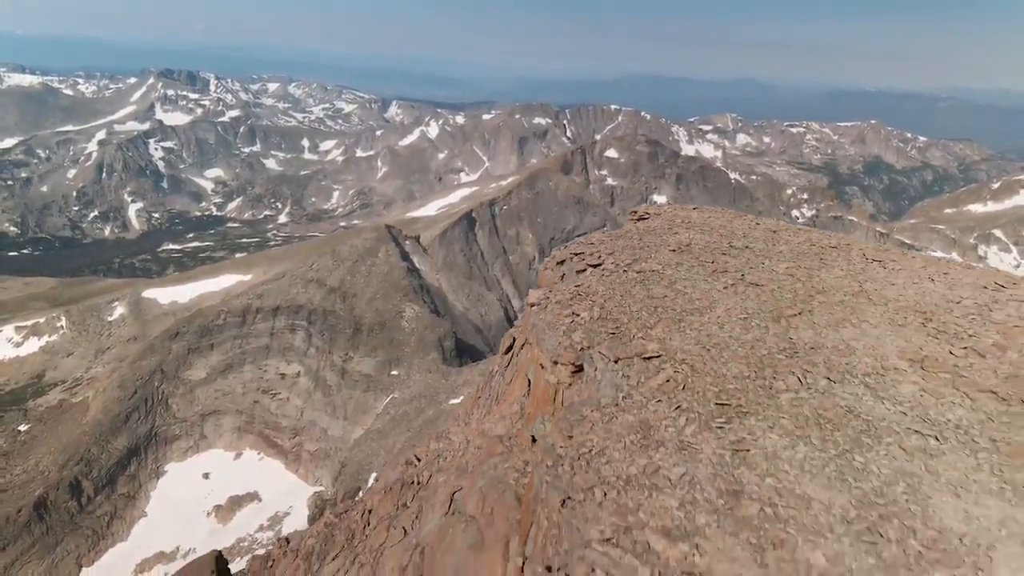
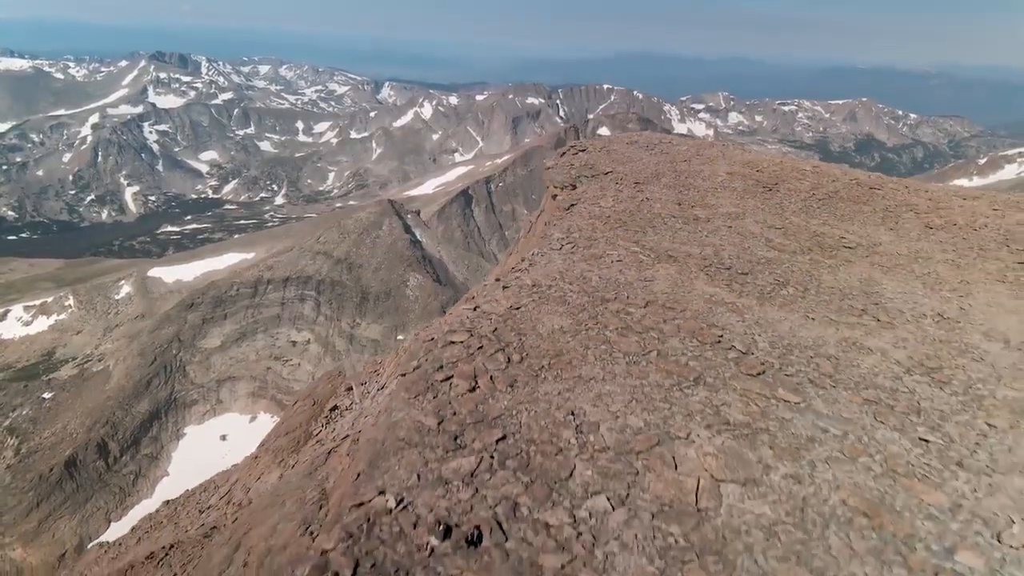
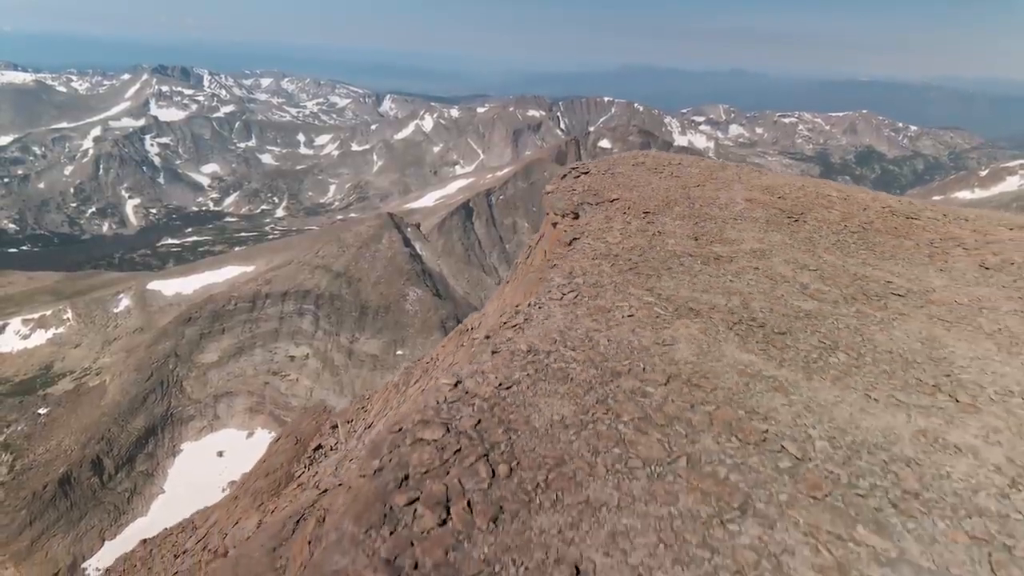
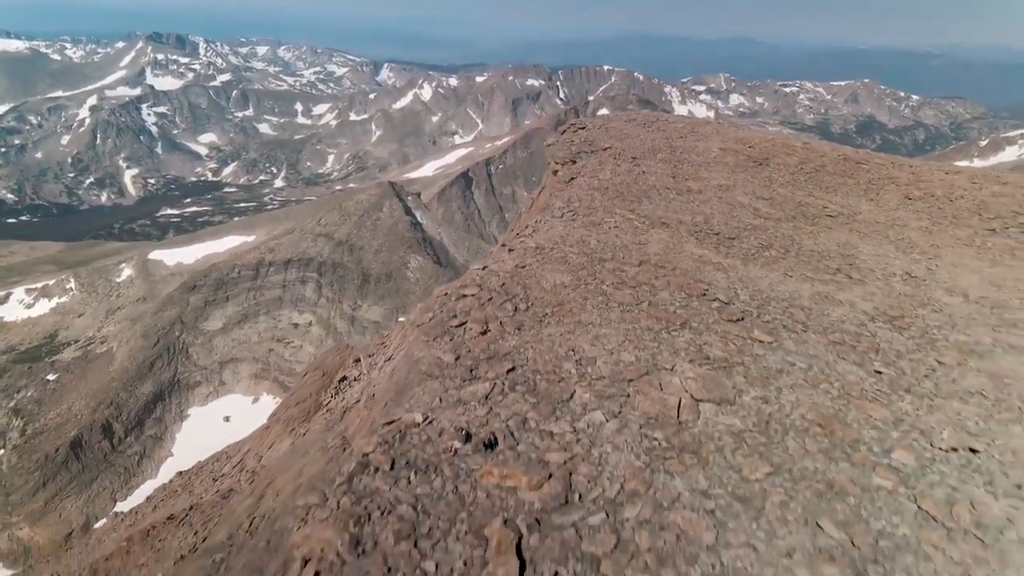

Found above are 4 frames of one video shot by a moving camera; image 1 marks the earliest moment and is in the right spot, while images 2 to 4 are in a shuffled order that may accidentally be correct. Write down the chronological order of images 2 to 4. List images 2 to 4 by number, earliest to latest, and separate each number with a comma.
3, 2, 4
